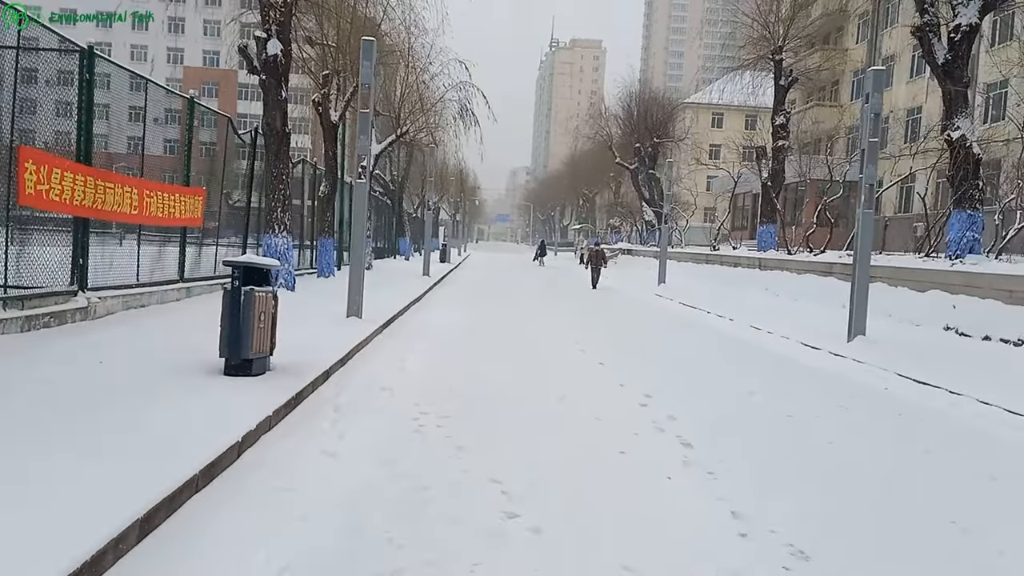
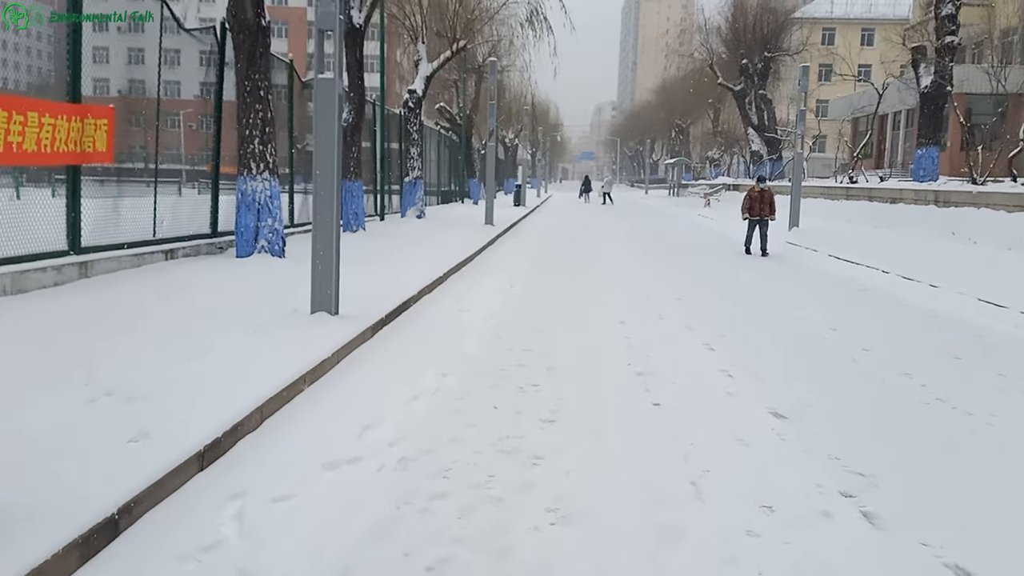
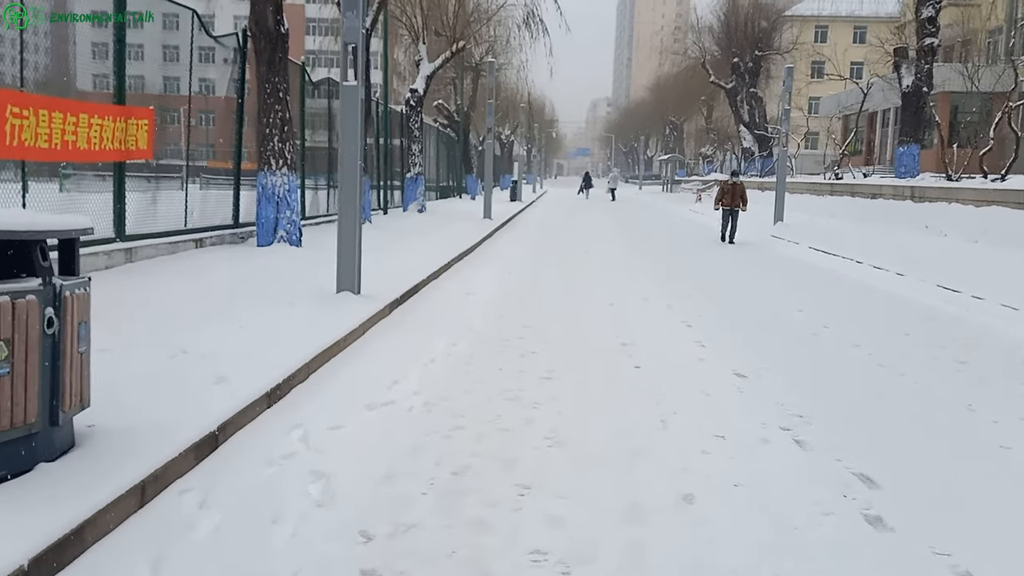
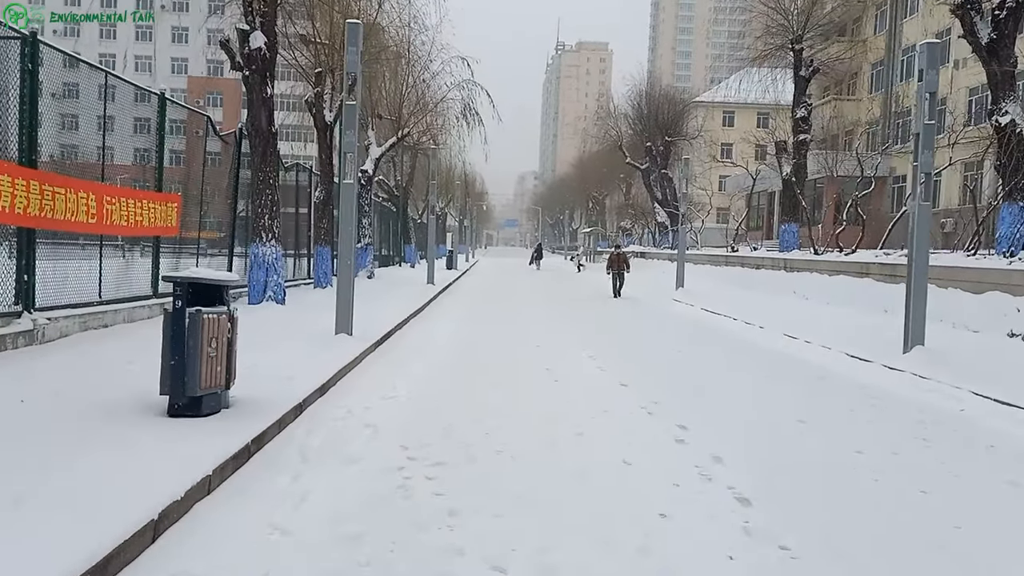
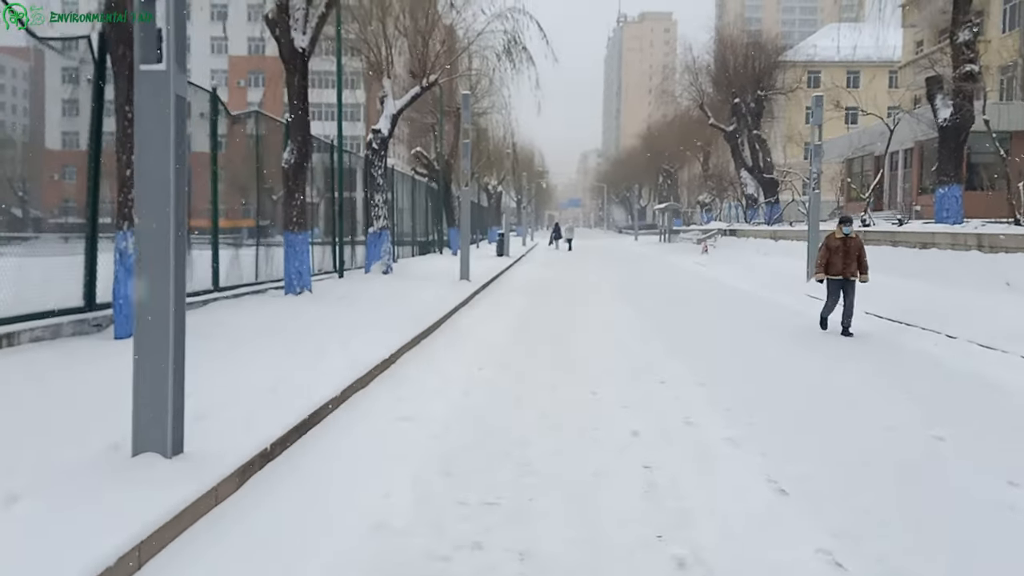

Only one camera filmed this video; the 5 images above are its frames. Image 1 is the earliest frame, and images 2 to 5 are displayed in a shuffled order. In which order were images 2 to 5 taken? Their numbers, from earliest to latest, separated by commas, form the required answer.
4, 3, 2, 5
